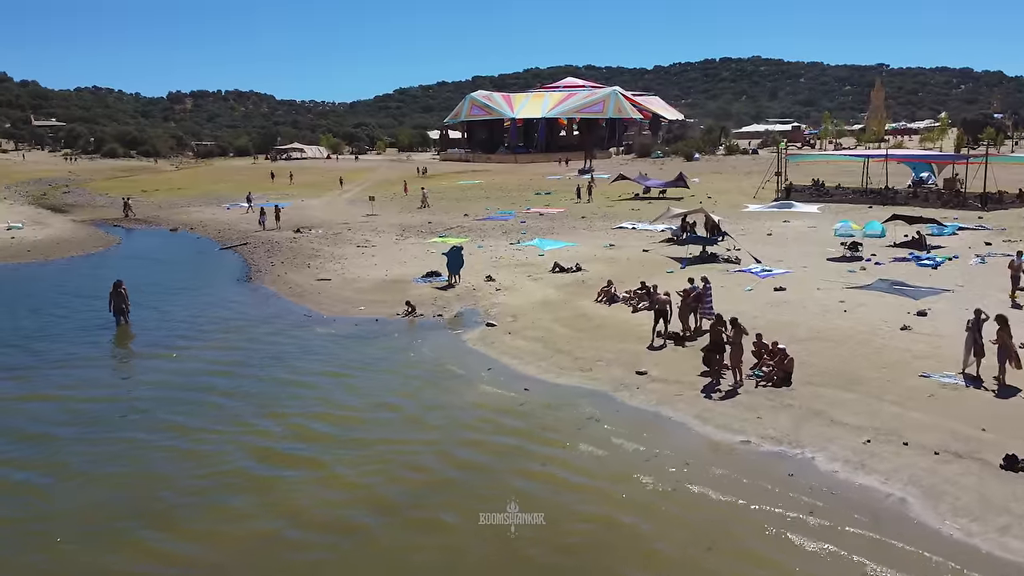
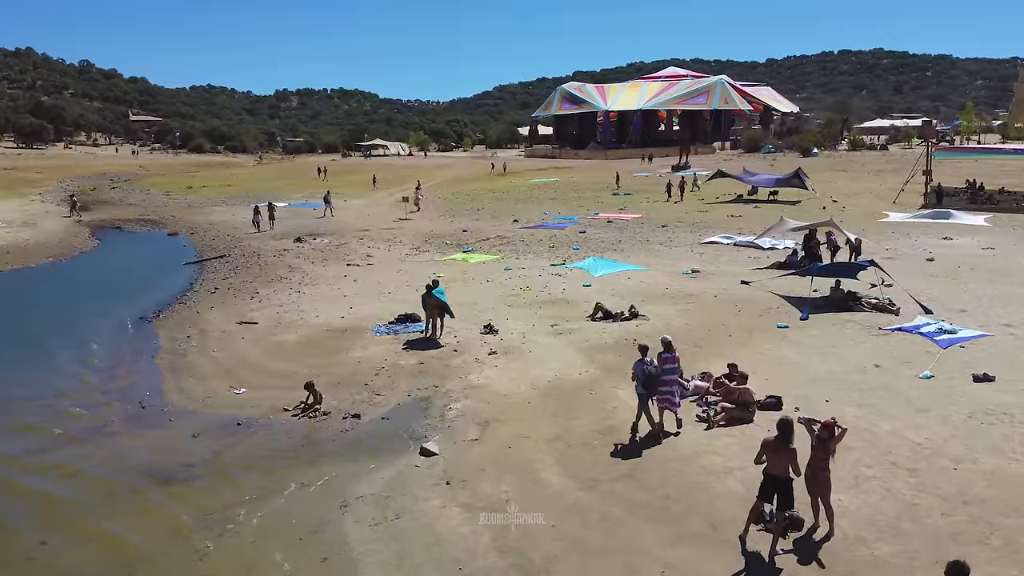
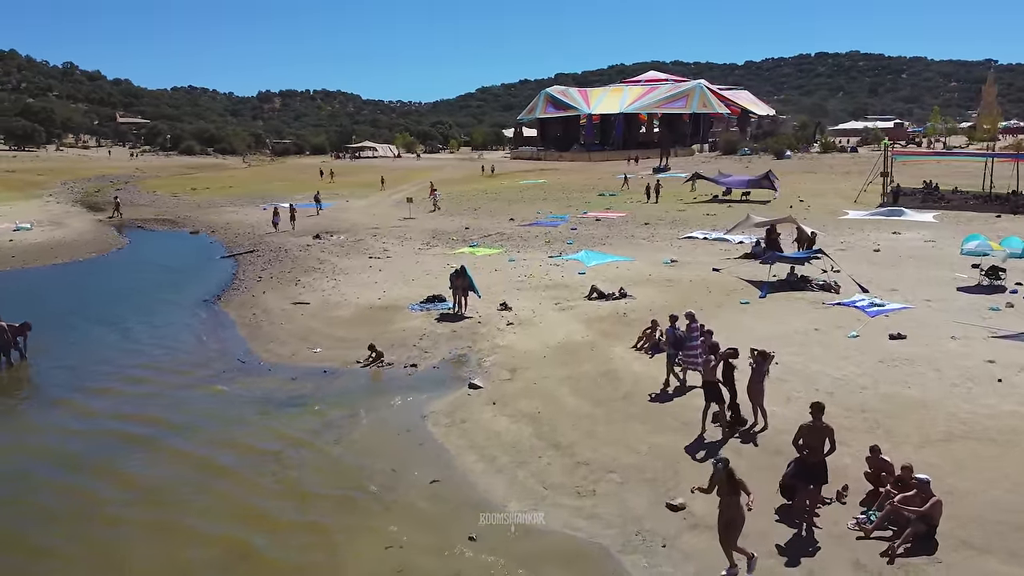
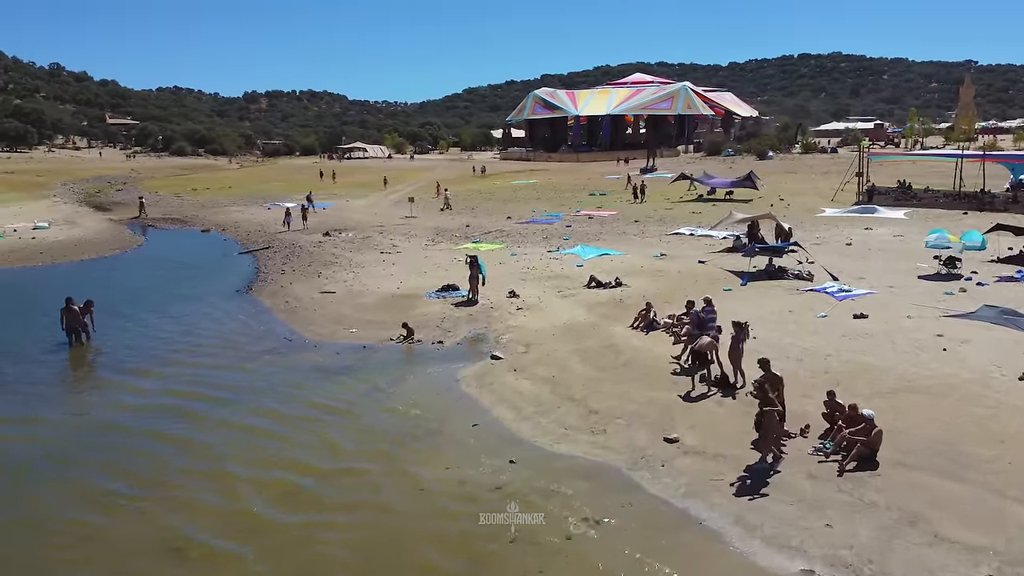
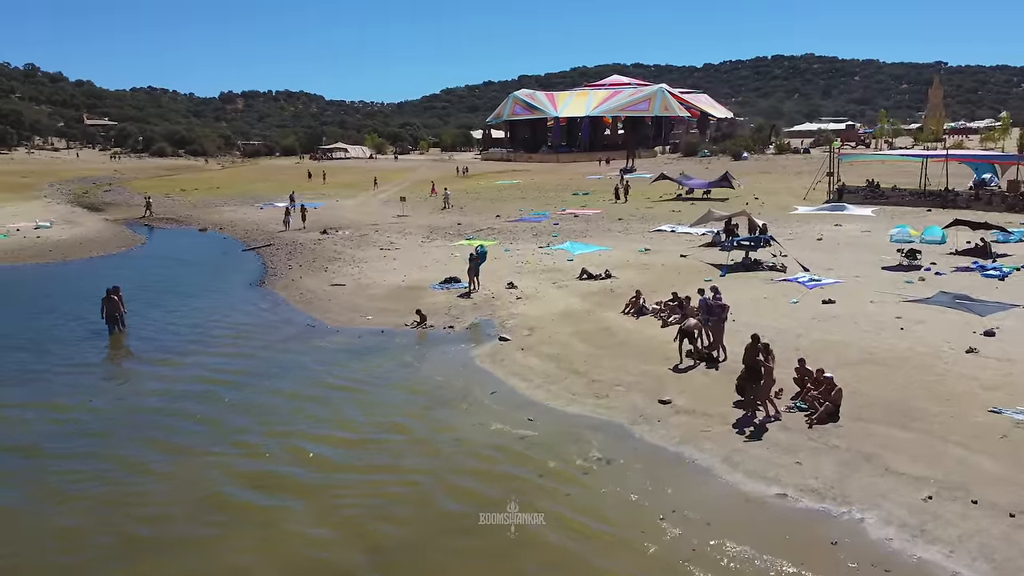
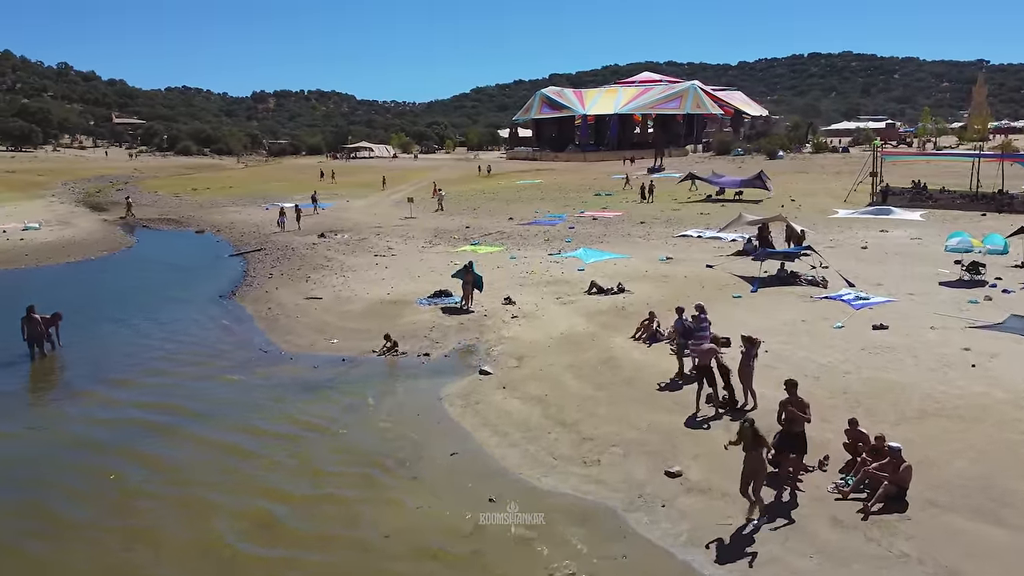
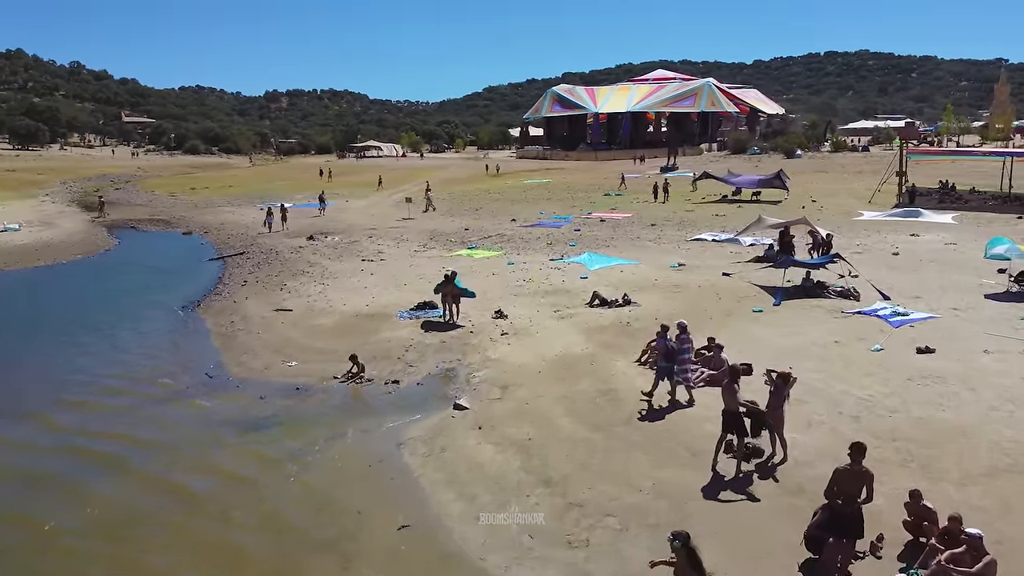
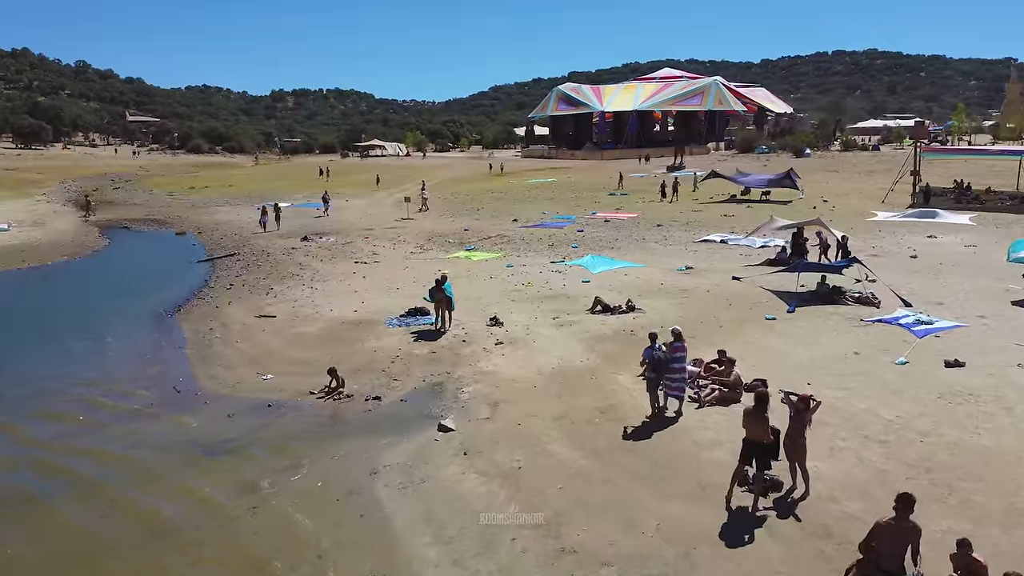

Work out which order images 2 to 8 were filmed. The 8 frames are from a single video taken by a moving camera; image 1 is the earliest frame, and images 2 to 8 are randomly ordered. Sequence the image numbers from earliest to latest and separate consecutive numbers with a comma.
5, 4, 6, 3, 7, 8, 2
